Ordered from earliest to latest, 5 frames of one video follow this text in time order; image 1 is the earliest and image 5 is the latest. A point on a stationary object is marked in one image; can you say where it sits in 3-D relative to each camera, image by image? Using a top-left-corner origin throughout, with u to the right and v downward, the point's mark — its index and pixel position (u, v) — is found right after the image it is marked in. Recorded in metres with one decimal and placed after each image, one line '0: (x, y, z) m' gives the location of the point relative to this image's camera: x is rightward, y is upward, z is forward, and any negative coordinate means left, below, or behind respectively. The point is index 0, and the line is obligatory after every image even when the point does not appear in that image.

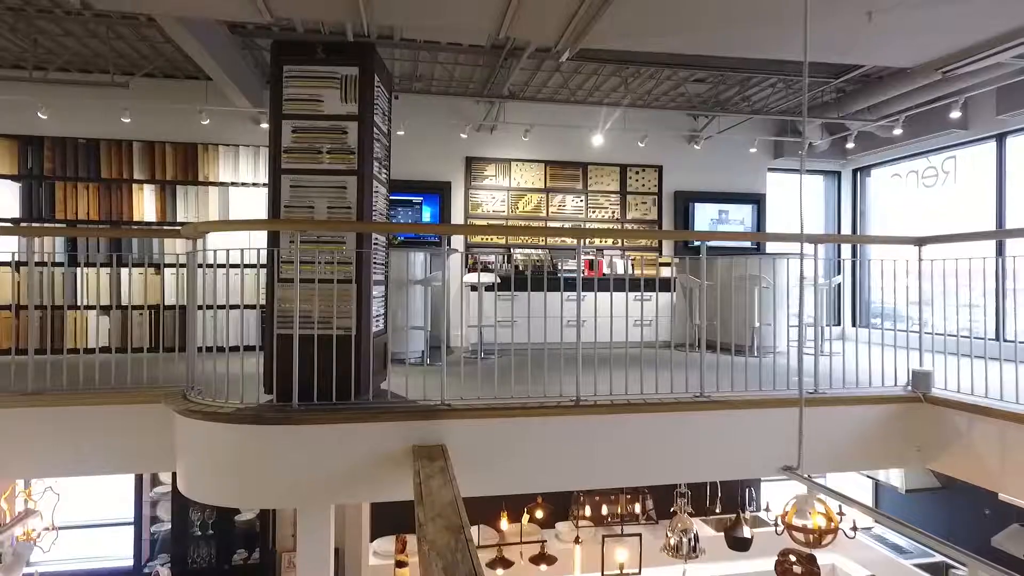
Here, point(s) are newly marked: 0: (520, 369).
0: (+0.1, -0.6, +5.0) m
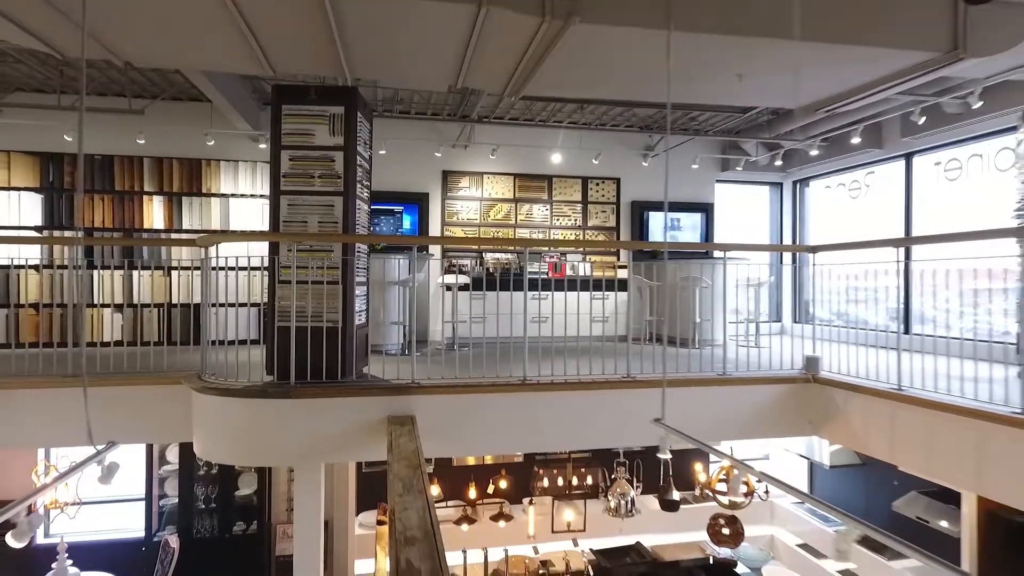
0: (-0.2, -0.6, +5.8) m
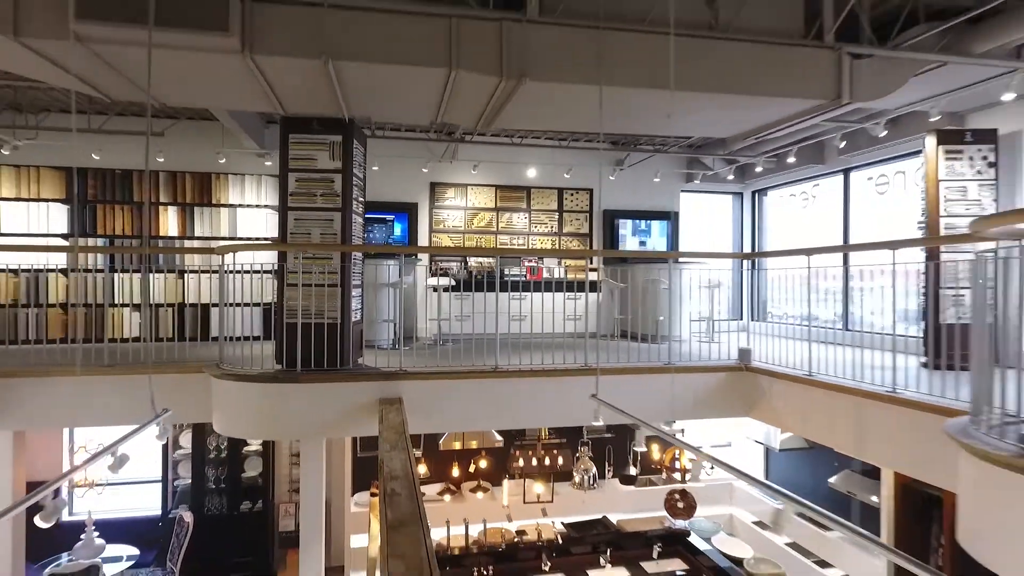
0: (-0.4, -0.6, +6.6) m
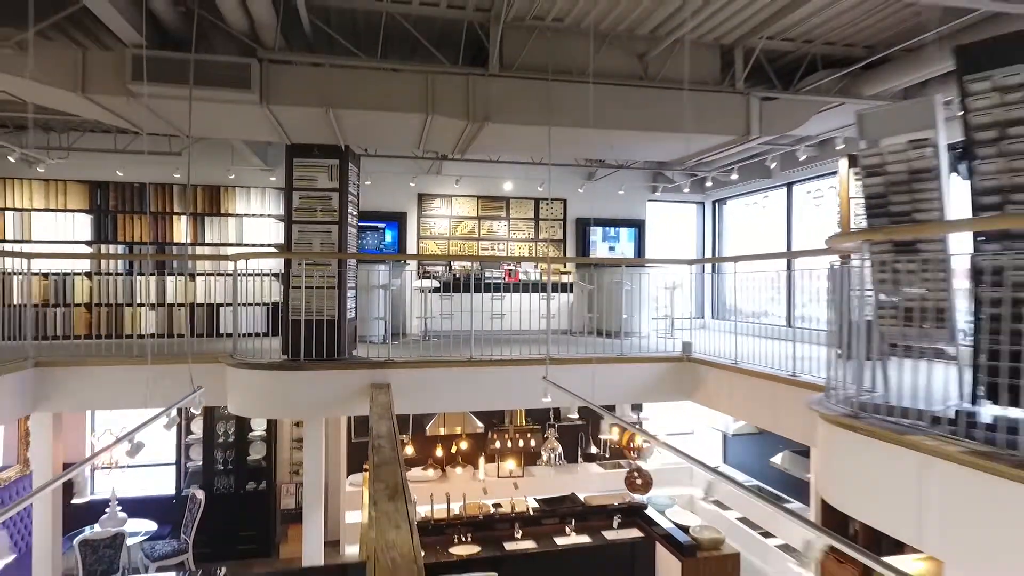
0: (-0.7, -0.6, +7.4) m
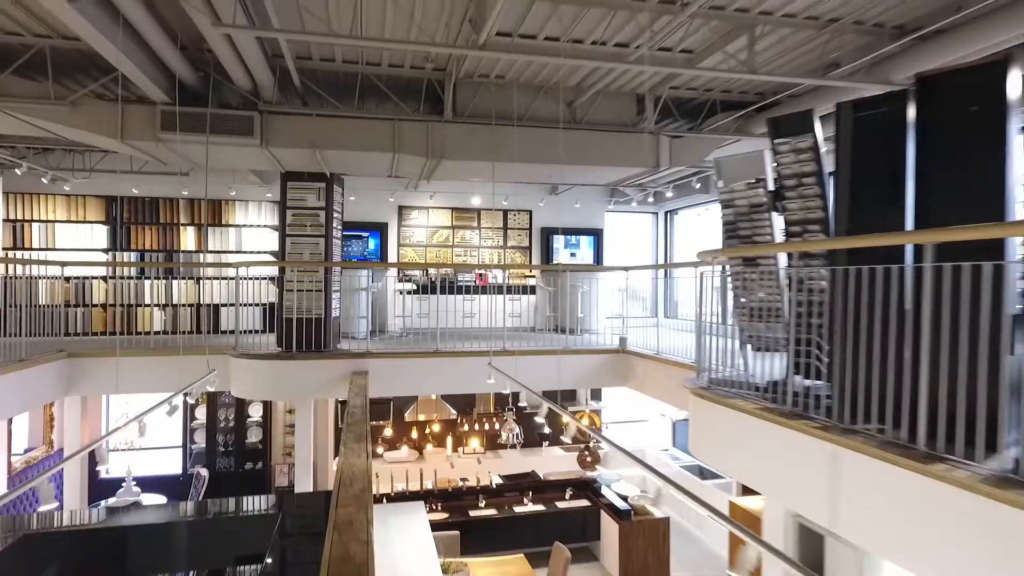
0: (-1.1, -0.7, +8.6) m
